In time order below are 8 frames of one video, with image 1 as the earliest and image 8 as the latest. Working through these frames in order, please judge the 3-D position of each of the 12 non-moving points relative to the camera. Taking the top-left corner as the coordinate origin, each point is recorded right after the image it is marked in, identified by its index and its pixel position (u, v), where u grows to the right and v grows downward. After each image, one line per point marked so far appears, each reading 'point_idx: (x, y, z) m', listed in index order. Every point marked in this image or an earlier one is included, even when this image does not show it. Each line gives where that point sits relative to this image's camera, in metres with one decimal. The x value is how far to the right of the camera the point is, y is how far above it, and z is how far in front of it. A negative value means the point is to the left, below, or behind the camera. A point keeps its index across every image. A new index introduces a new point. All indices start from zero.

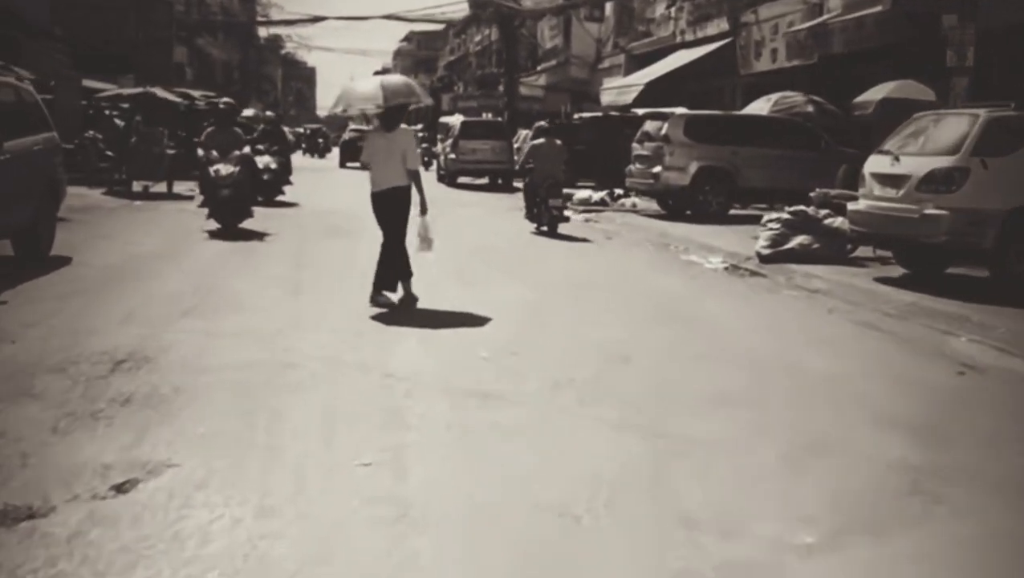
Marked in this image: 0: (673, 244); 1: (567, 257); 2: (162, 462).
0: (+3.0, +0.8, +17.8) m
1: (+0.9, +0.4, +15.2) m
2: (-1.7, -0.9, +4.8) m
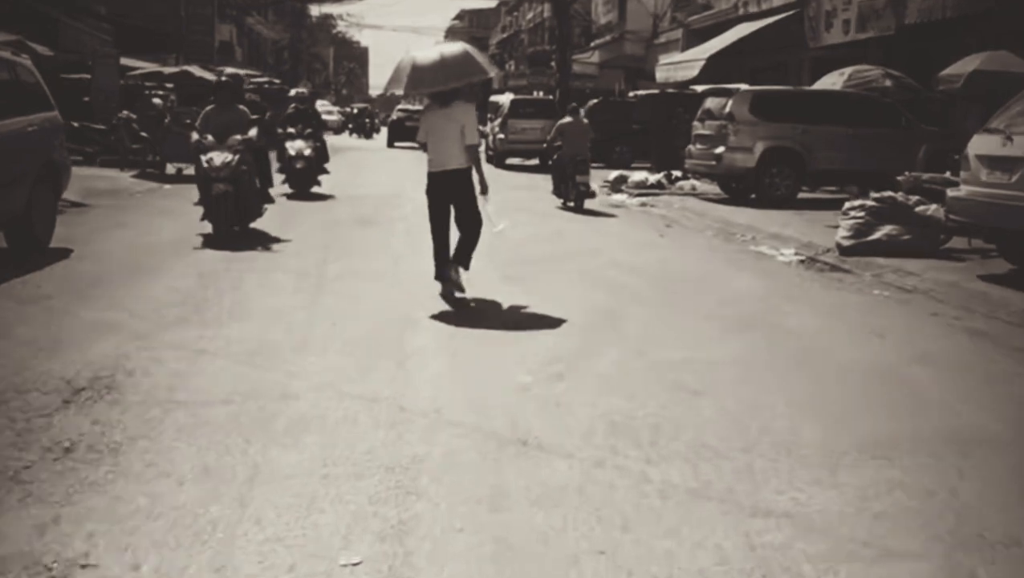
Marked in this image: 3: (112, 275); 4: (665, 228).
0: (+3.8, +0.9, +16.2) m
1: (+1.6, +0.5, +13.7) m
2: (-1.6, -1.0, +3.5) m
3: (-4.0, +0.1, +9.6) m
4: (+2.8, +1.1, +17.4) m
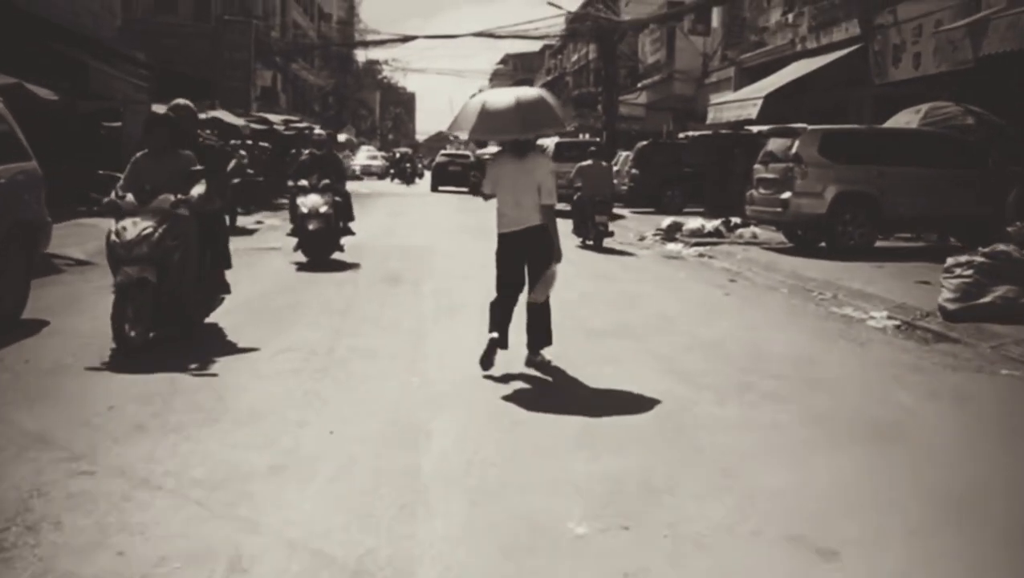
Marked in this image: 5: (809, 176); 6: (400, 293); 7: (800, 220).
0: (+4.5, 0.0, +14.3) m
1: (+2.2, -0.3, +11.9) m
2: (-1.5, -1.4, +1.8) m
3: (-3.6, -0.6, +8.1) m
4: (+3.5, +0.1, +15.5) m
5: (+5.9, +2.2, +19.0) m
6: (-1.5, 0.0, +12.6) m
7: (+5.7, +1.4, +19.1) m
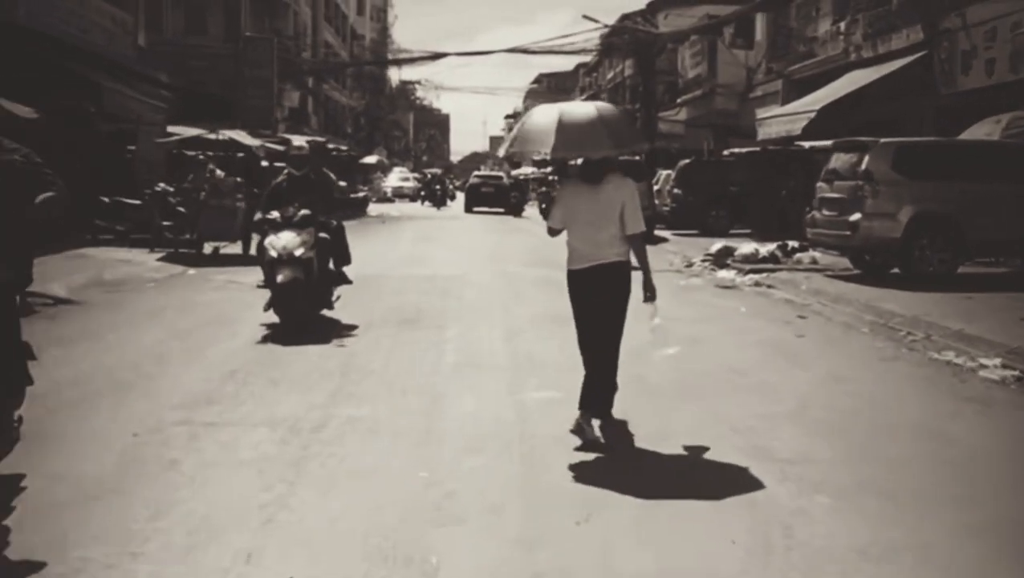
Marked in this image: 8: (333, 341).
0: (+5.0, -0.5, +12.2) m
1: (+2.5, -0.8, +9.9) m
2: (-1.5, -1.7, -0.1) m
3: (-3.4, -1.0, +6.3) m
4: (+4.0, -0.4, +13.5) m
5: (+6.5, +1.6, +16.9) m
6: (-1.1, -0.5, +10.8) m
7: (+6.4, +0.8, +17.1) m
8: (-1.9, -0.5, +10.4) m
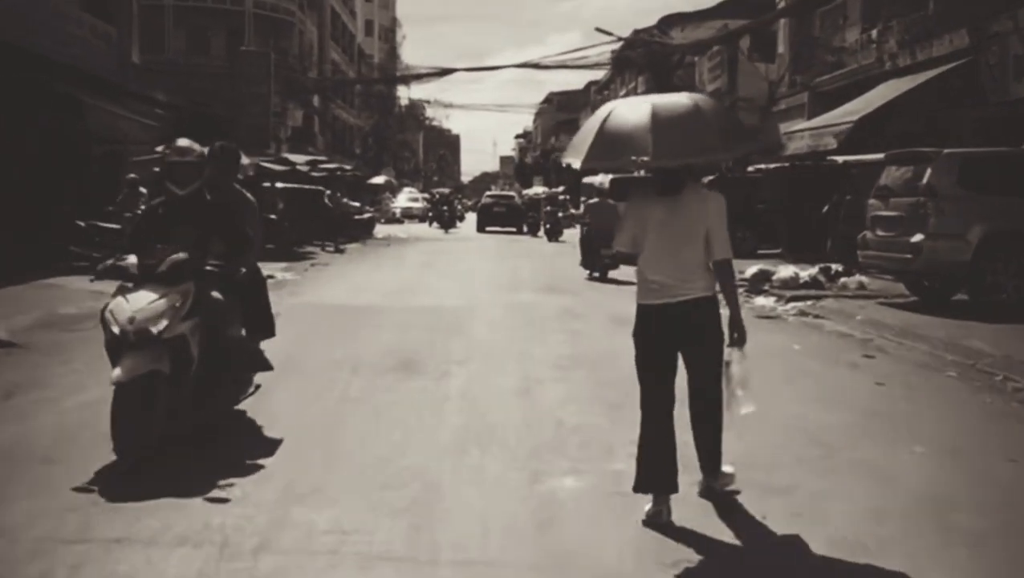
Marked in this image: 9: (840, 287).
0: (+5.2, -0.9, +10.1) m
1: (+2.7, -1.2, +7.9) m
2: (-1.4, -1.9, -2.1) m
3: (-3.3, -1.3, +4.3) m
4: (+4.2, -0.8, +11.4) m
5: (+6.7, +1.2, +14.9) m
6: (-0.9, -0.9, +8.8) m
7: (+6.6, +0.3, +15.0) m
8: (-1.7, -0.9, +8.4) m
9: (+6.4, 0.0, +18.8) m
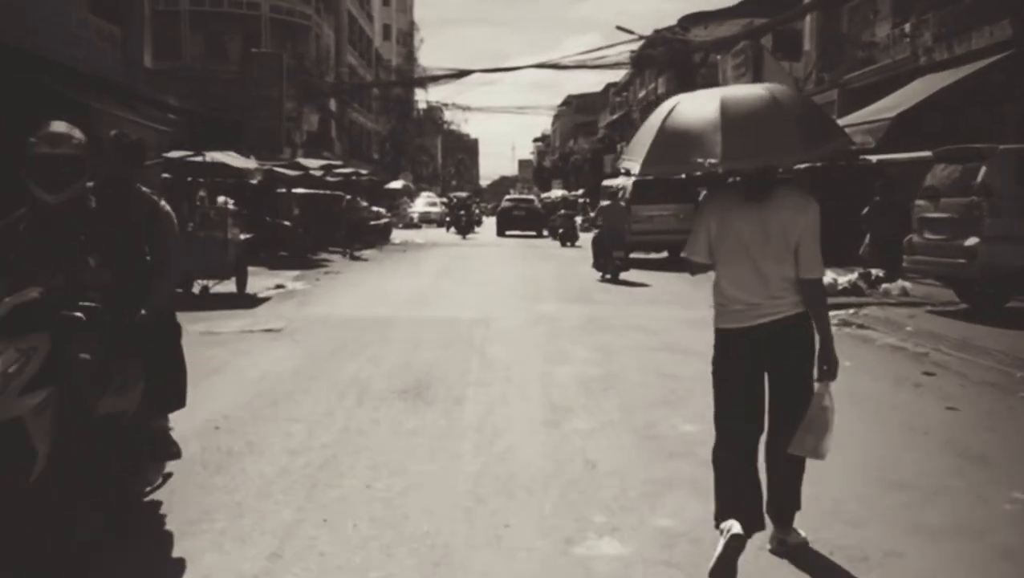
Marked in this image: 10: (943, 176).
0: (+5.4, -1.0, +9.0) m
1: (+2.9, -1.3, +6.8) m
2: (-1.4, -2.0, -3.1) m
3: (-3.2, -1.4, +3.4) m
4: (+4.5, -1.0, +10.4) m
5: (+7.0, +1.1, +13.8) m
6: (-0.7, -1.1, +7.8) m
7: (+6.9, +0.2, +13.9) m
8: (-1.5, -1.1, +7.5) m
9: (+6.8, -0.1, +17.6) m
10: (+6.6, +1.7, +14.7) m
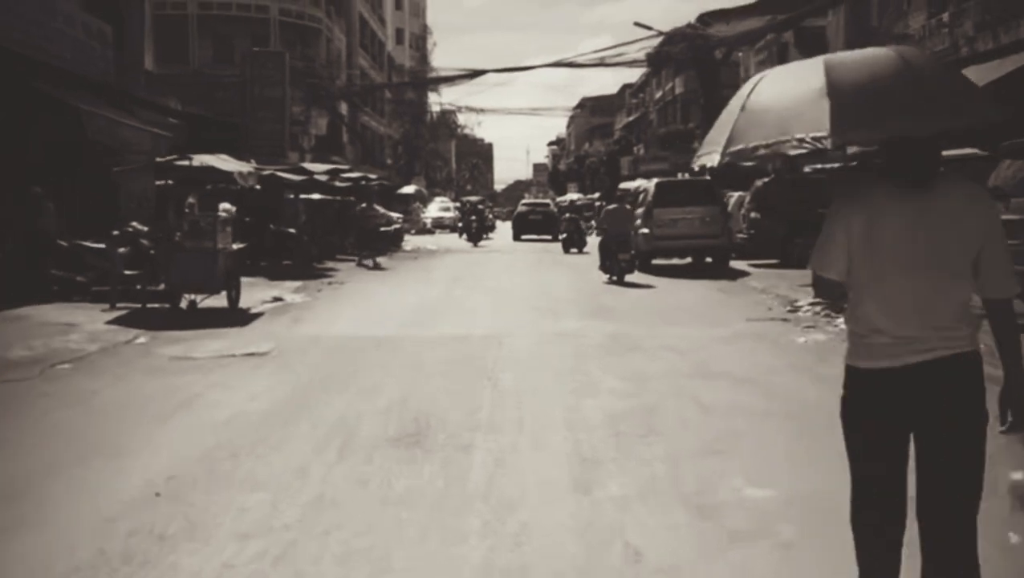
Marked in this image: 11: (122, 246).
0: (+5.5, -1.1, +7.4) m
1: (+3.0, -1.4, +5.2) m
2: (-1.5, -2.1, -4.6) m
3: (-3.1, -1.6, +1.9) m
4: (+4.6, -1.1, +8.7) m
5: (+7.2, +0.9, +12.1) m
6: (-0.6, -1.2, +6.3) m
7: (+7.1, +0.1, +12.2) m
8: (-1.4, -1.3, +5.9) m
9: (+7.0, -0.3, +15.9) m
10: (+6.8, +1.6, +13.1) m
11: (-7.0, +0.8, +17.3) m
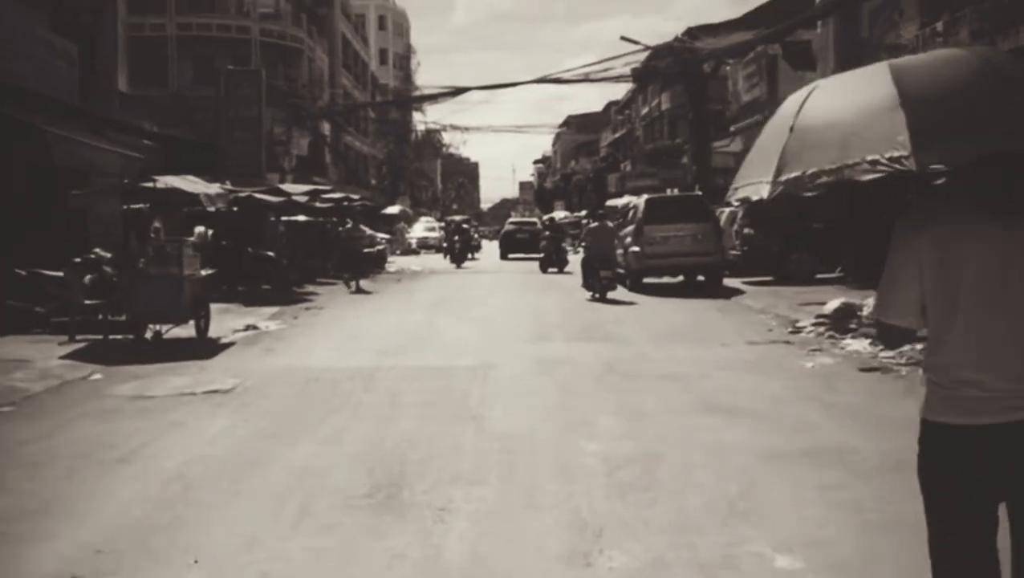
0: (+5.4, -1.3, +6.5) m
1: (+2.9, -1.5, +4.3) m
2: (-1.4, -2.1, -5.6) m
3: (-3.1, -1.8, +0.9) m
4: (+4.5, -1.3, +7.8) m
5: (+7.0, +0.7, +11.3) m
6: (-0.7, -1.4, +5.3) m
7: (+6.9, -0.1, +11.4) m
8: (-1.5, -1.5, +4.9) m
9: (+6.8, -0.5, +15.1) m
10: (+6.6, +1.4, +12.2) m
11: (-7.2, +0.3, +16.3) m
